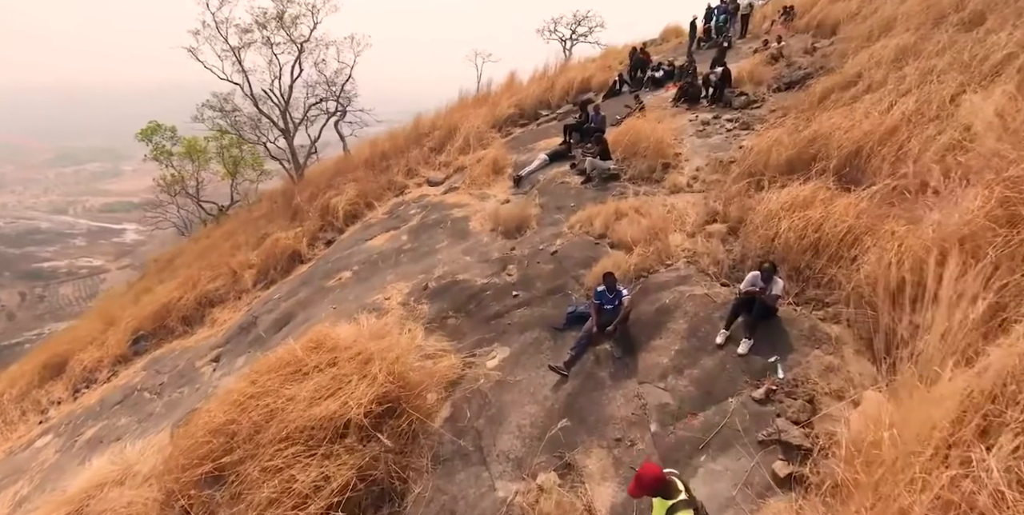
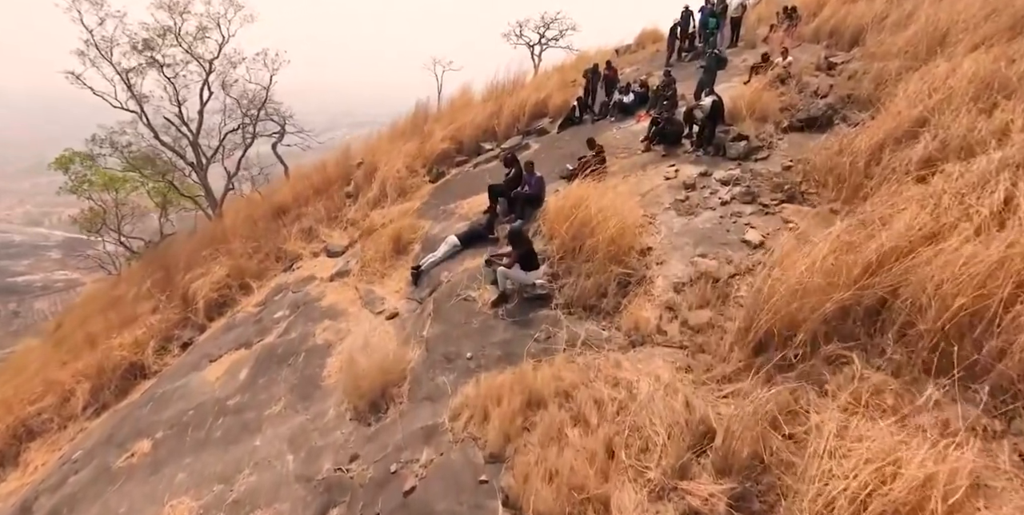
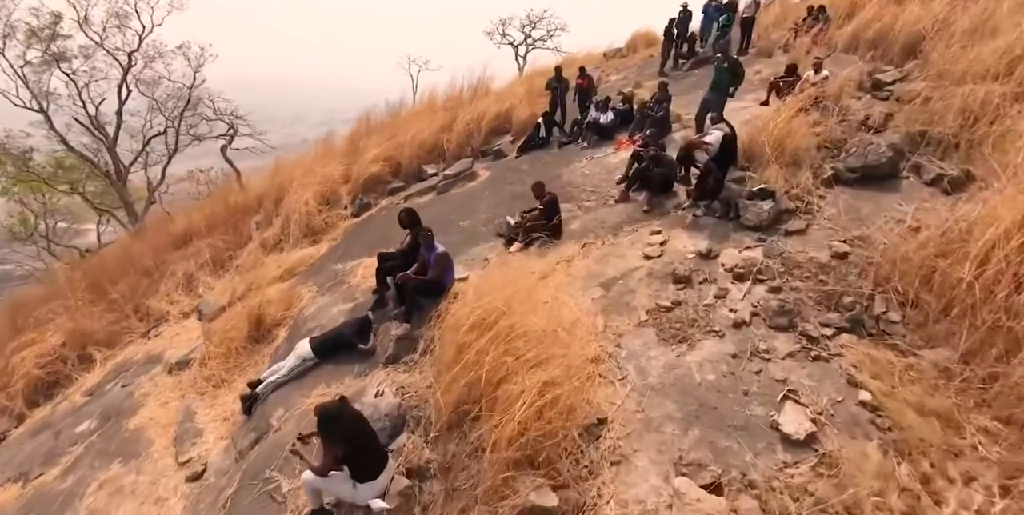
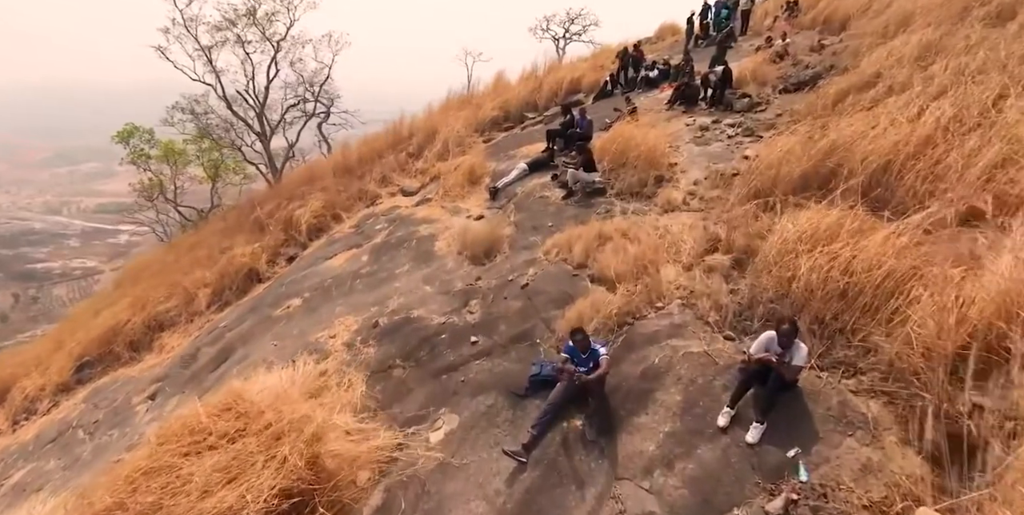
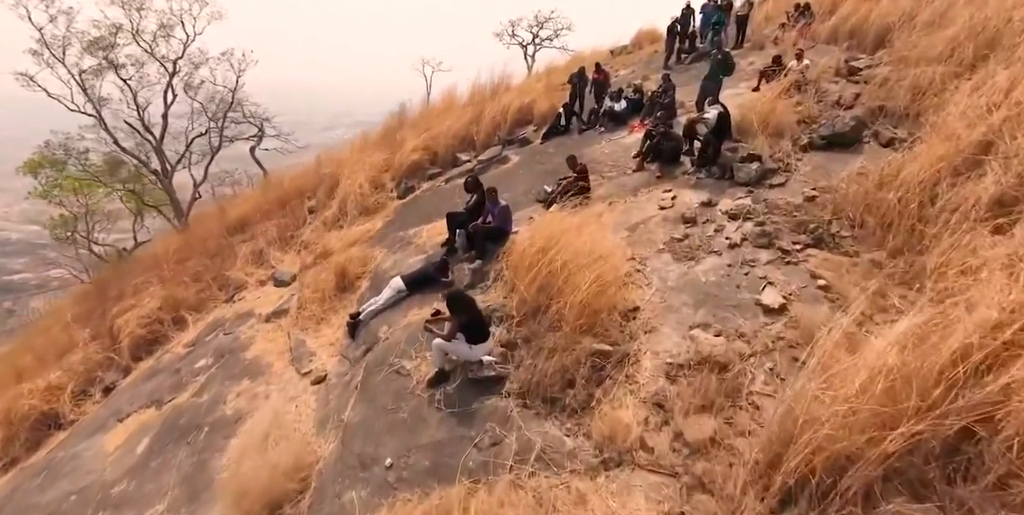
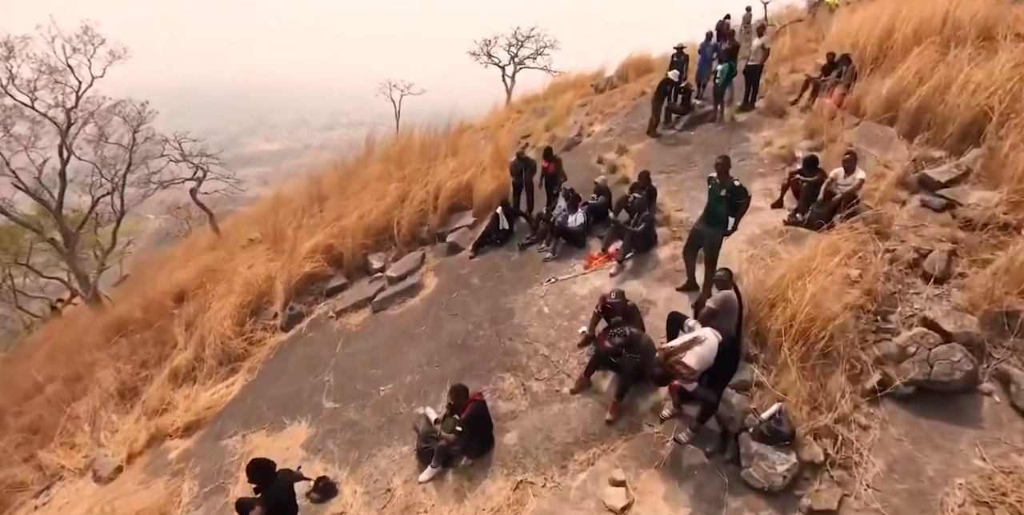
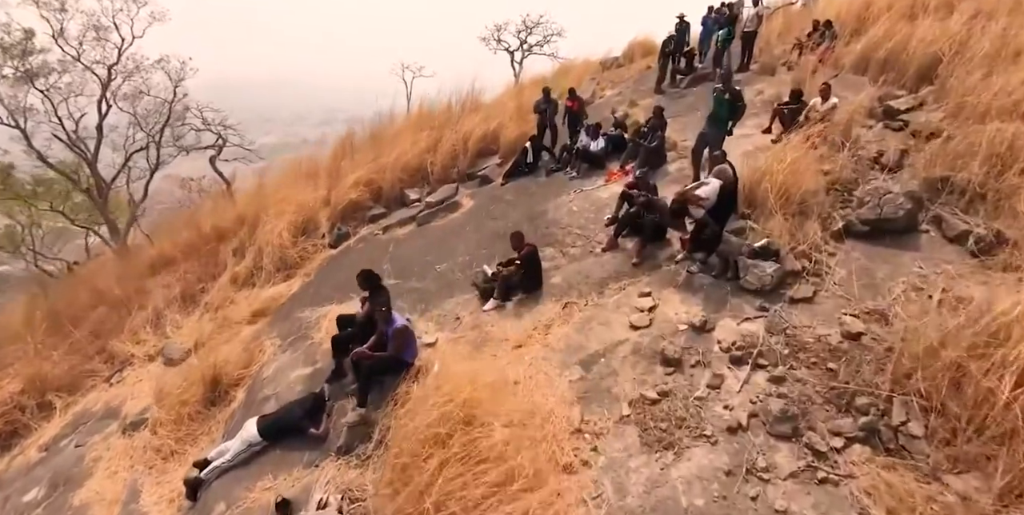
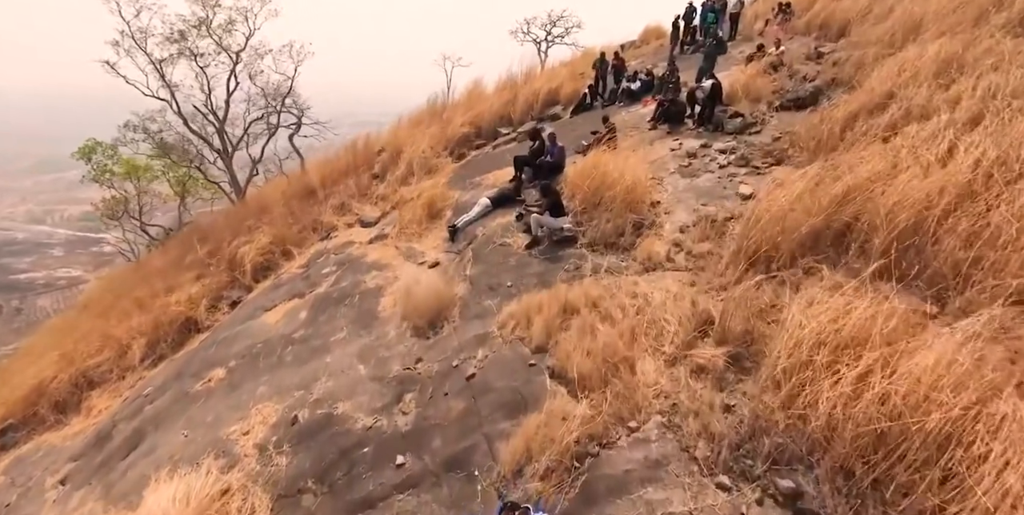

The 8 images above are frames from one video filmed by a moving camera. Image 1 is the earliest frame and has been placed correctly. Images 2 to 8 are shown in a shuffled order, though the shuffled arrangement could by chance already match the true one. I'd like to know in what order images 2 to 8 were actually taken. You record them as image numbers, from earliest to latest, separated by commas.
4, 8, 2, 5, 3, 7, 6
